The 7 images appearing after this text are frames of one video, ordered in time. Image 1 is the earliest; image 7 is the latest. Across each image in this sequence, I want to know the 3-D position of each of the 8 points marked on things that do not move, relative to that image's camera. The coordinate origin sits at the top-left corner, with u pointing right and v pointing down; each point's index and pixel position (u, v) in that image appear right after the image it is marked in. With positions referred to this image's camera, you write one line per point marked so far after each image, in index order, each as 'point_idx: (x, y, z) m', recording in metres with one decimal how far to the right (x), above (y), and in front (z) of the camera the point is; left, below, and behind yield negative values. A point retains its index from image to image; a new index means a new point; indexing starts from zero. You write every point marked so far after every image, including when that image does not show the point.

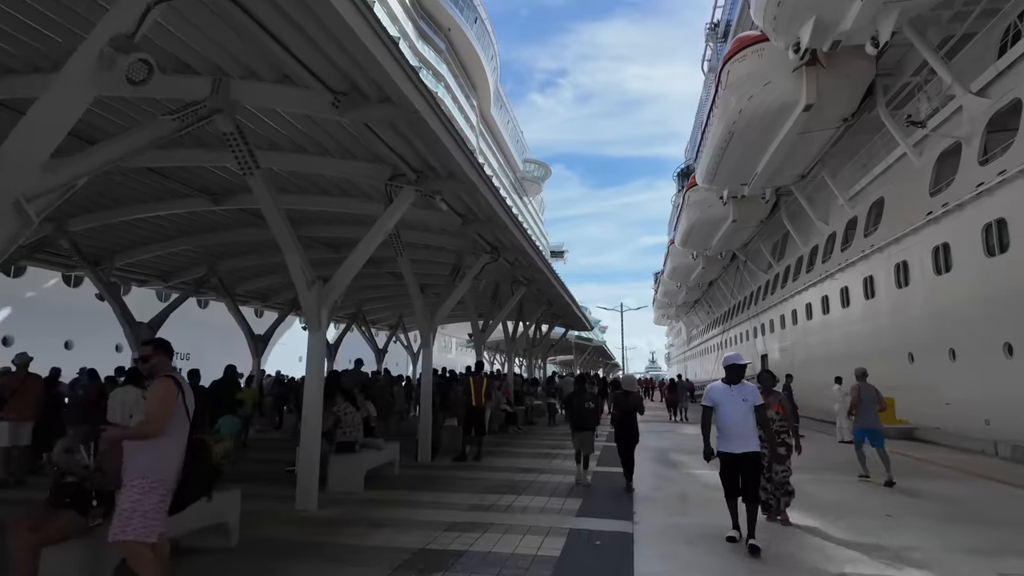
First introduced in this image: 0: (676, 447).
0: (+3.6, -3.7, +13.2) m
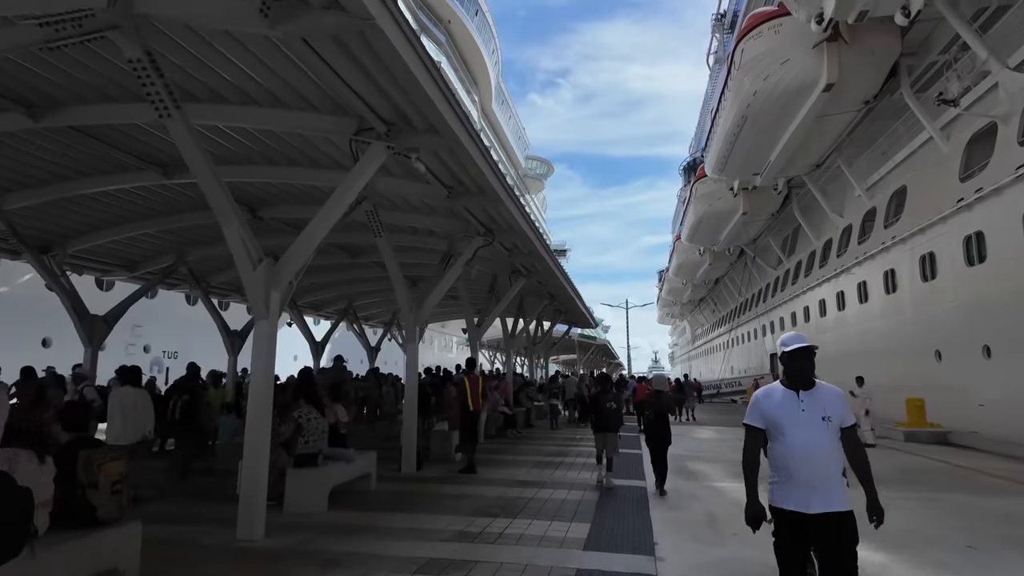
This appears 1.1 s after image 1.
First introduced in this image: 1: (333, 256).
0: (+3.6, -3.5, +11.9) m
1: (-4.2, +0.8, +13.8) m
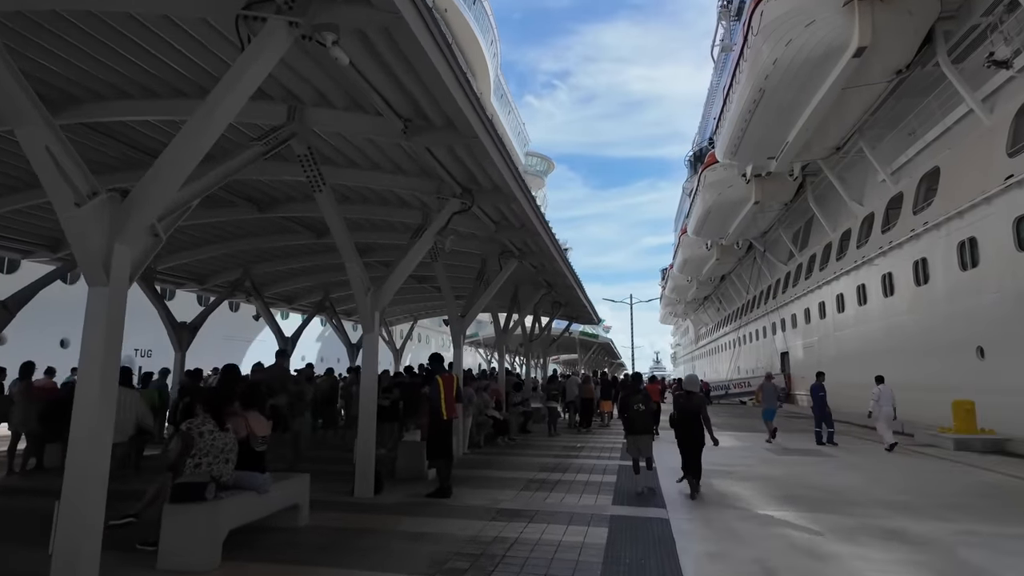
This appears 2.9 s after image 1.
0: (+3.4, -3.1, +10.0) m
1: (-4.4, +1.1, +11.9) m
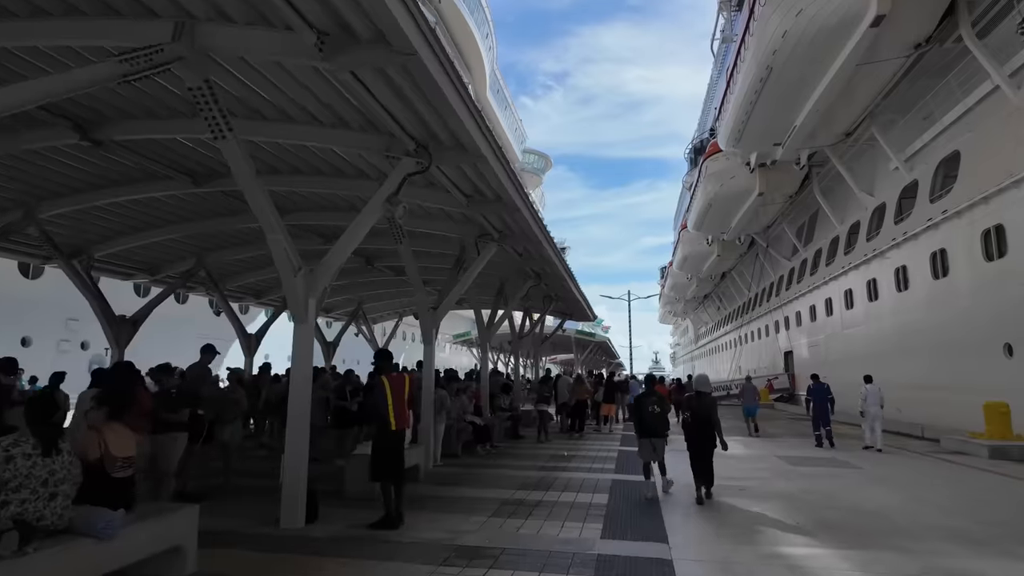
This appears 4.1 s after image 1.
0: (+3.0, -2.9, +8.6) m
1: (-4.8, +1.3, +10.5) m
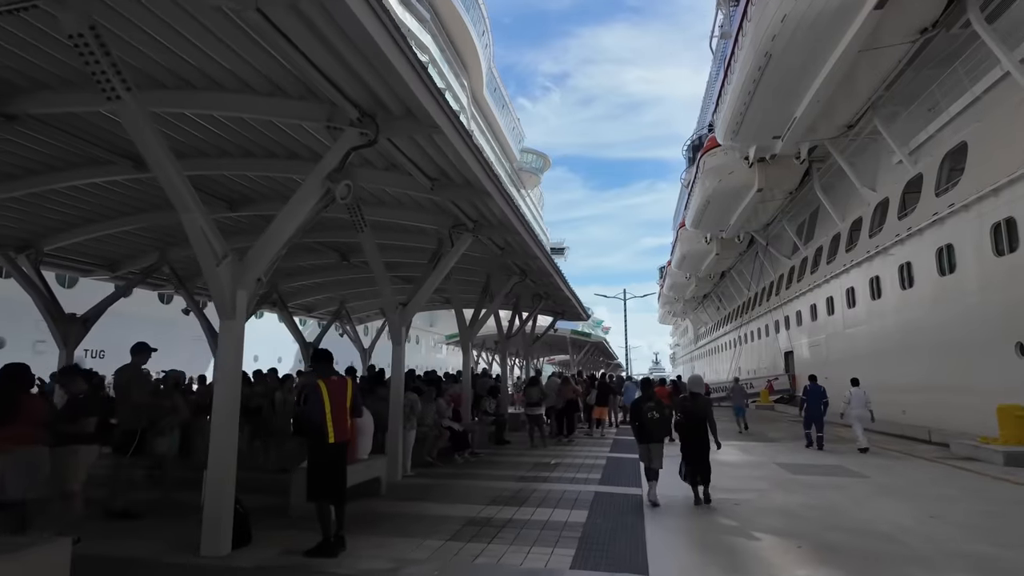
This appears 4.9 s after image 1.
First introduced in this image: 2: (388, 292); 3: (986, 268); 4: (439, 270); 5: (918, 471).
0: (+2.7, -2.8, +7.8) m
1: (-5.1, +1.3, +9.7) m
2: (-1.9, -0.1, +8.9) m
3: (+11.8, +0.5, +14.5) m
4: (-1.1, +0.3, +9.2) m
5: (+7.5, -3.4, +10.8) m
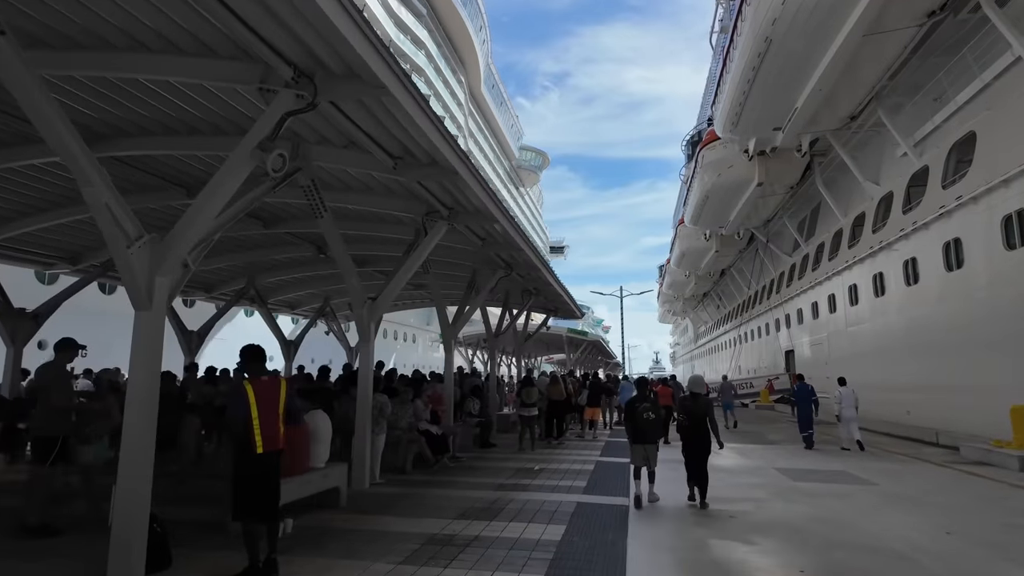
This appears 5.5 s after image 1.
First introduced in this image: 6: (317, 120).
0: (+2.3, -2.7, +7.1) m
1: (-5.5, +1.5, +9.0) m
2: (-2.2, 0.0, +8.2) m
3: (+11.5, +0.6, +13.8) m
4: (-1.5, +0.4, +8.5) m
5: (+7.2, -3.3, +10.1) m
6: (-2.1, +1.8, +6.3) m
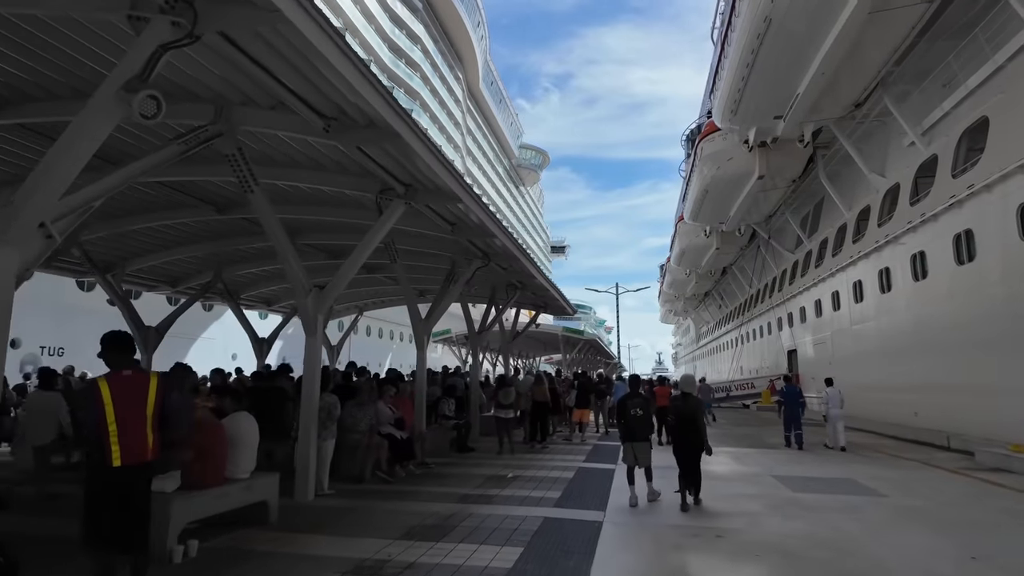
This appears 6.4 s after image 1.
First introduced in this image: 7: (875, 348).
0: (+1.9, -2.6, +6.2) m
1: (-5.9, +1.6, +8.1) m
2: (-2.7, +0.2, +7.4) m
3: (+11.1, +0.8, +12.9) m
4: (-1.9, +0.5, +7.7) m
5: (+6.8, -3.1, +9.2) m
6: (-2.6, +2.0, +5.4) m
7: (+12.1, -2.0, +19.4) m
